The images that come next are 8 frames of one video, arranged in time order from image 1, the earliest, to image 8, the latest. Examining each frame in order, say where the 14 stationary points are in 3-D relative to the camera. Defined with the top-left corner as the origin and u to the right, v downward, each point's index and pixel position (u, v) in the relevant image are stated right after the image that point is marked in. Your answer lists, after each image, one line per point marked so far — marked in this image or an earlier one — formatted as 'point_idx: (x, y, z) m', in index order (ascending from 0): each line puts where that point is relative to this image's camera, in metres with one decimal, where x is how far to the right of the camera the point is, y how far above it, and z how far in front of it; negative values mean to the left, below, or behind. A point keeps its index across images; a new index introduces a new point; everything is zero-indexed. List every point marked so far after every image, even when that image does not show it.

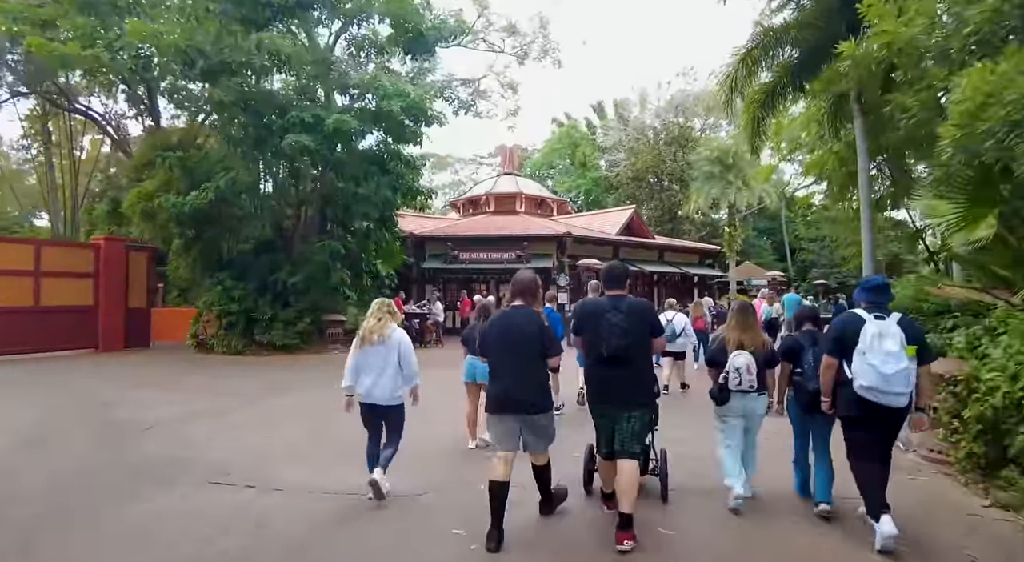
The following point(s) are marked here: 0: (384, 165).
0: (-3.5, +3.1, +16.7) m
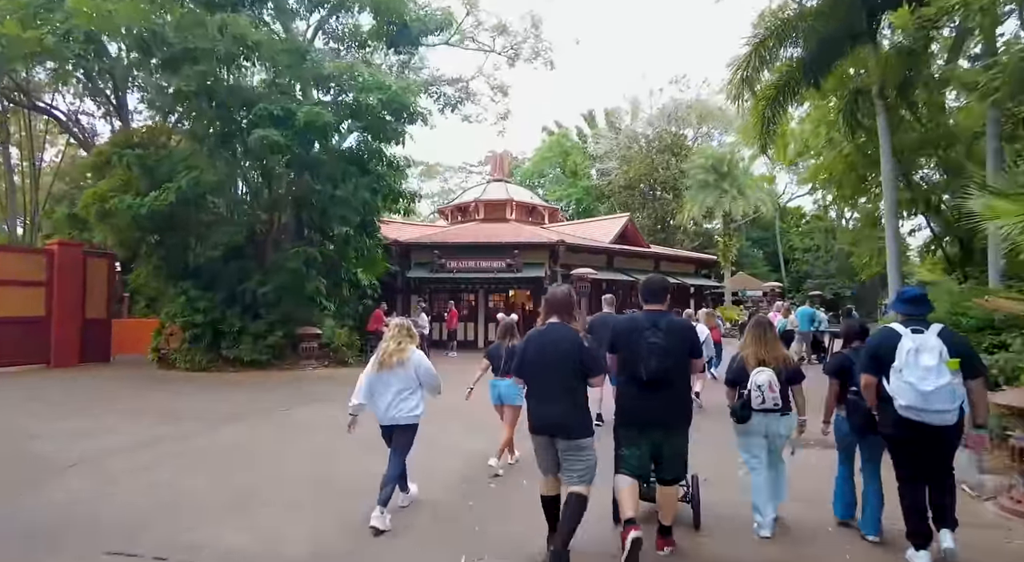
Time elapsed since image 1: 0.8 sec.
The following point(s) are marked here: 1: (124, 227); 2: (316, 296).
0: (-3.7, +2.9, +15.4) m
1: (-8.9, +1.3, +14.6) m
2: (-4.9, -0.4, +15.9) m
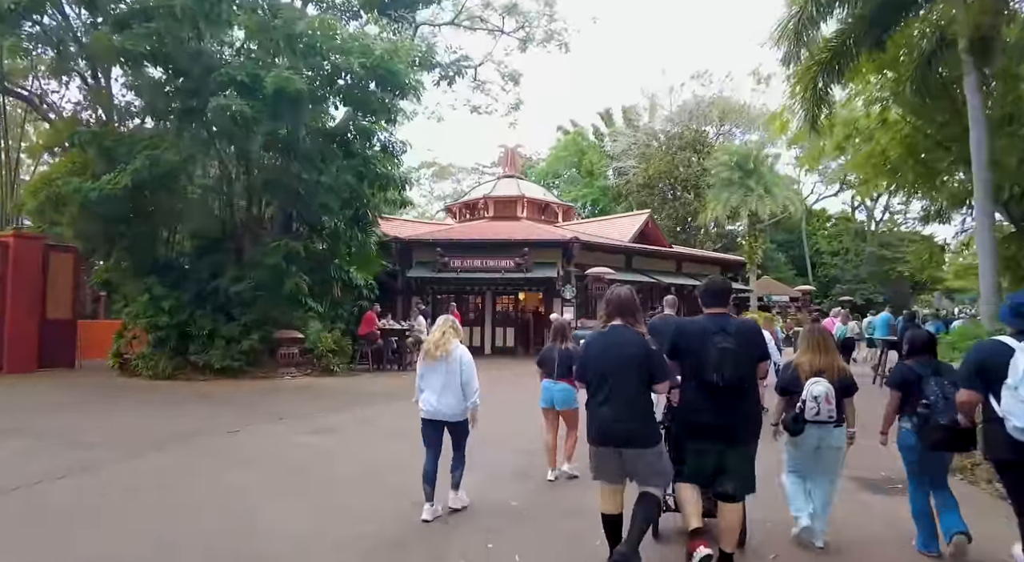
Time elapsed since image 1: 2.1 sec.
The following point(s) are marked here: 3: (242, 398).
0: (-3.6, +2.9, +13.6) m
1: (-8.8, +1.3, +12.9) m
2: (-4.8, -0.3, +14.1) m
3: (-5.3, -2.2, +12.4) m
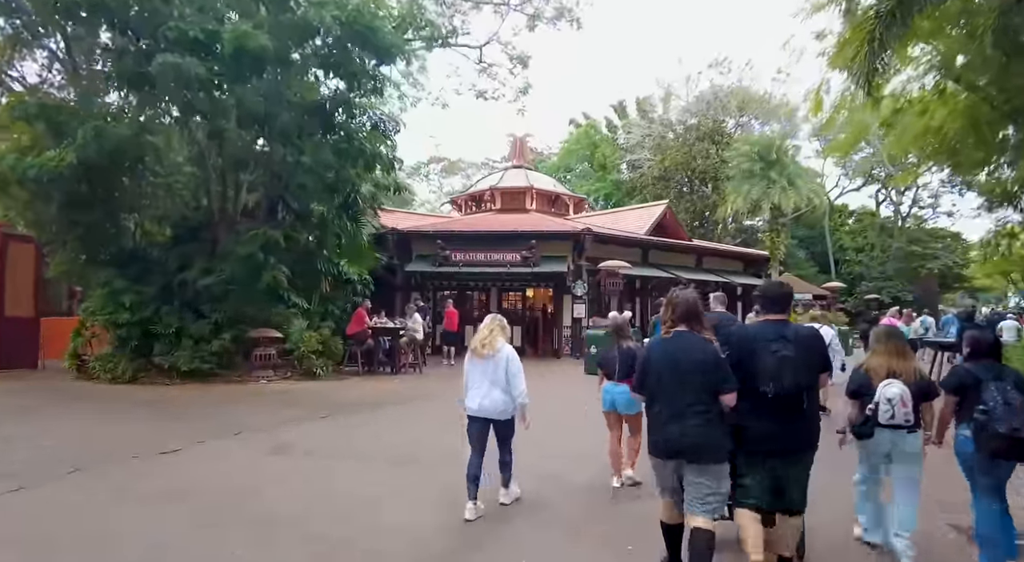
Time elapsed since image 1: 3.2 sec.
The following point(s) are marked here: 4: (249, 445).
0: (-3.5, +3.1, +12.1) m
1: (-8.7, +1.5, +11.5) m
2: (-4.7, -0.2, +12.6) m
3: (-5.2, -2.1, +10.9) m
4: (-3.6, -2.3, +8.6) m
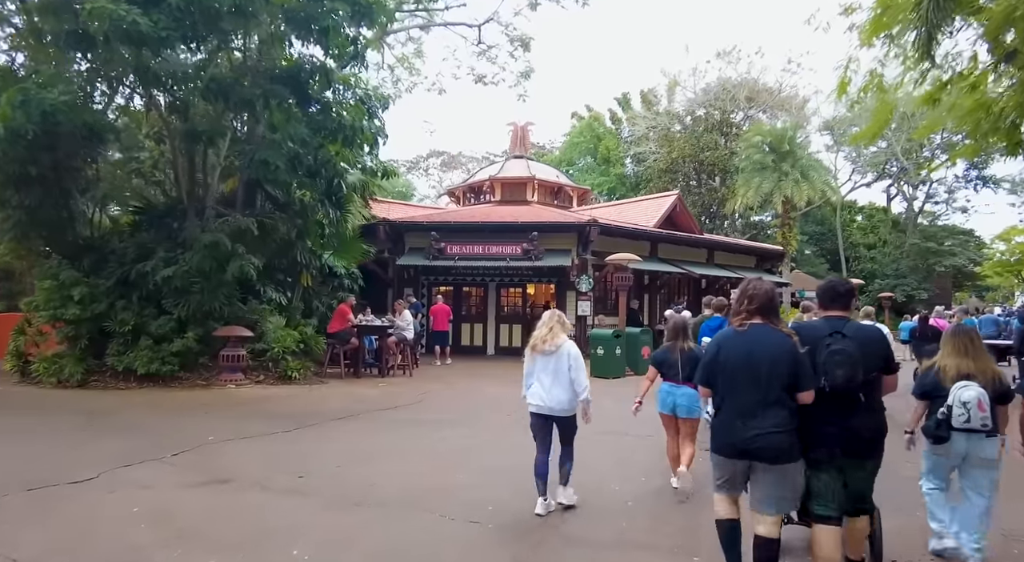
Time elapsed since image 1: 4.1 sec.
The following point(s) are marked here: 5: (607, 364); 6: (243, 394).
0: (-3.5, +3.2, +10.7) m
1: (-8.8, +1.6, +10.2) m
2: (-4.7, 0.0, +11.3) m
3: (-5.3, -2.0, +9.6) m
4: (-3.7, -2.2, +7.2) m
5: (+2.2, -1.9, +14.5) m
6: (-4.5, -1.9, +10.7) m
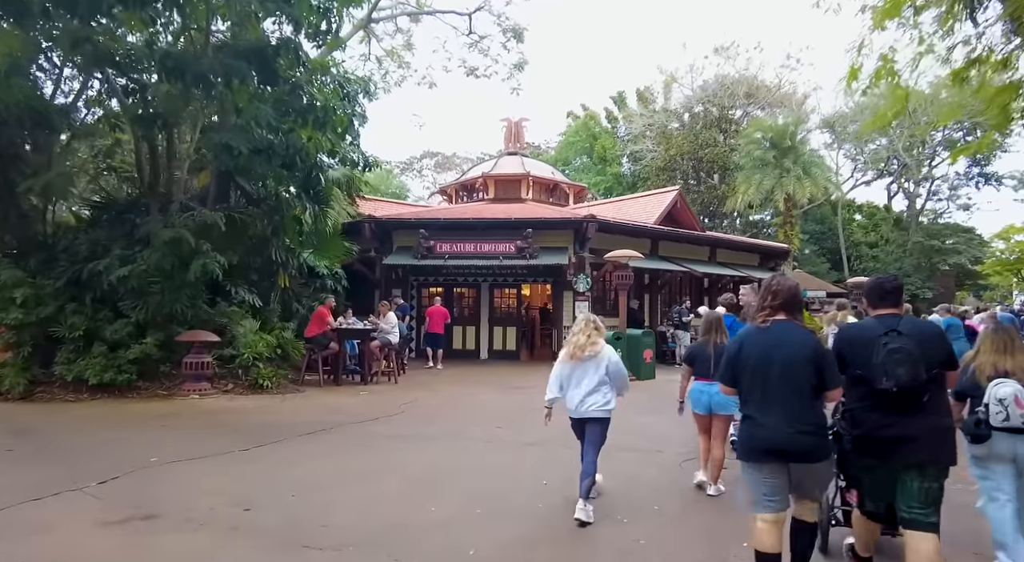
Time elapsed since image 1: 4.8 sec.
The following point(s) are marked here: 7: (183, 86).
0: (-3.7, +3.2, +9.8) m
1: (-8.9, +1.6, +9.1) m
2: (-4.9, 0.0, +10.3) m
3: (-5.4, -1.9, +8.6) m
4: (-3.8, -2.1, +6.2) m
5: (+2.0, -1.8, +13.5) m
6: (-4.6, -1.9, +9.7) m
7: (-4.7, +2.8, +9.4) m
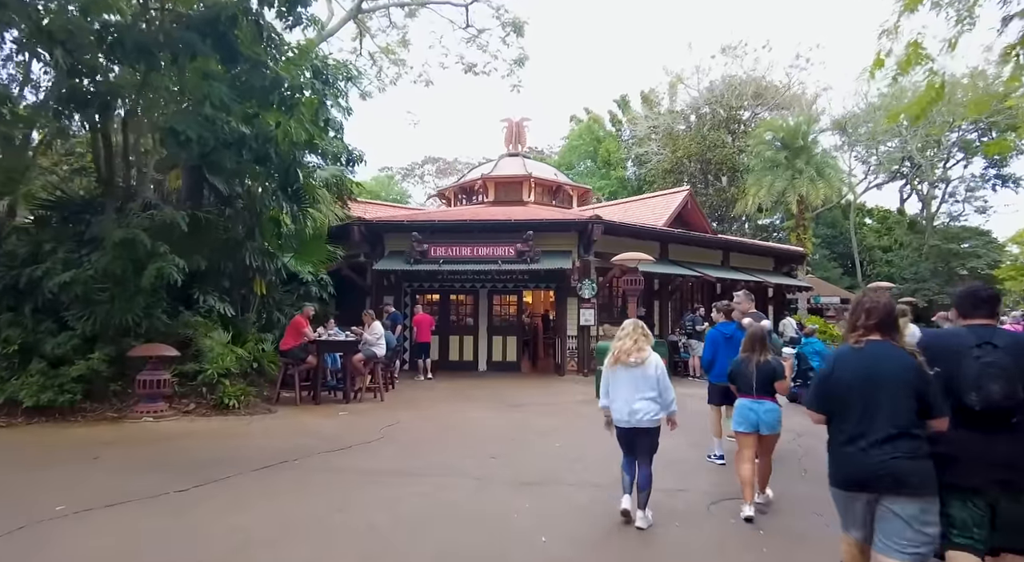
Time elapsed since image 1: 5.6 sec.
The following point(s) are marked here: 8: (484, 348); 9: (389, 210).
0: (-3.7, +3.1, +8.6) m
1: (-9.0, +1.5, +8.0) m
2: (-4.9, -0.1, +9.1) m
3: (-5.4, -2.0, +7.4) m
4: (-3.8, -2.2, +5.0) m
5: (+2.0, -2.0, +12.3) m
6: (-4.7, -2.0, +8.5) m
7: (-4.7, +2.7, +8.2) m
8: (-0.7, -1.8, +17.3) m
9: (-3.7, +2.2, +19.3) m
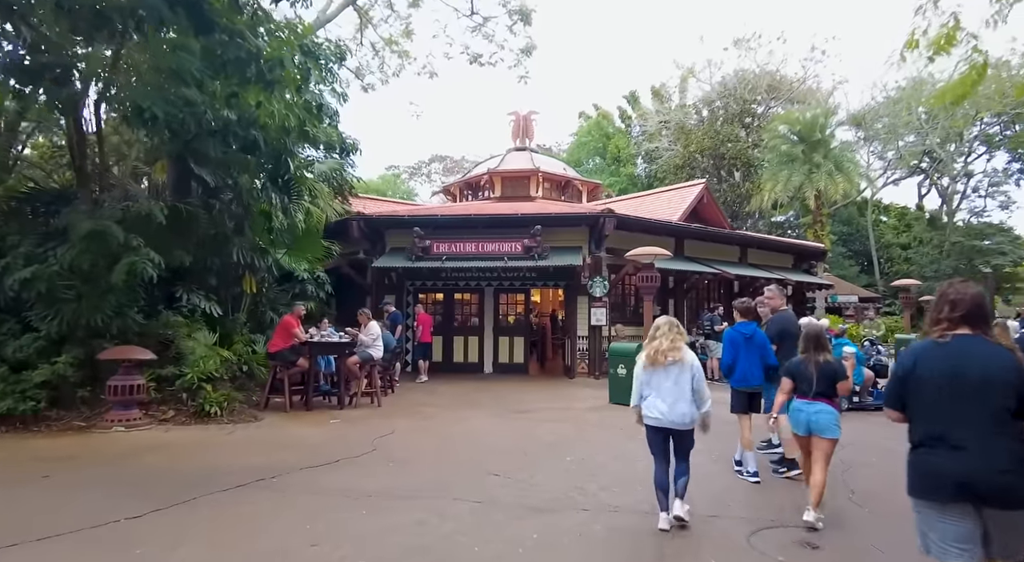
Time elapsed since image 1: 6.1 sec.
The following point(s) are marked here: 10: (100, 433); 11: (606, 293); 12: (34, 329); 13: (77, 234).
0: (-3.7, +3.2, +7.8) m
1: (-8.9, +1.6, +7.3) m
2: (-4.8, -0.1, +8.3) m
3: (-5.4, -2.0, +6.6) m
4: (-3.8, -2.1, +4.3) m
5: (+2.1, -1.9, +11.4) m
6: (-4.6, -1.9, +7.7) m
7: (-4.7, +2.8, +7.5) m
8: (-0.6, -1.7, +16.4) m
9: (-3.5, +2.2, +18.5) m
10: (-4.9, -1.8, +7.8) m
11: (+2.3, -0.3, +15.4) m
12: (-6.1, -0.6, +8.2) m
13: (-5.4, +0.6, +7.9) m
